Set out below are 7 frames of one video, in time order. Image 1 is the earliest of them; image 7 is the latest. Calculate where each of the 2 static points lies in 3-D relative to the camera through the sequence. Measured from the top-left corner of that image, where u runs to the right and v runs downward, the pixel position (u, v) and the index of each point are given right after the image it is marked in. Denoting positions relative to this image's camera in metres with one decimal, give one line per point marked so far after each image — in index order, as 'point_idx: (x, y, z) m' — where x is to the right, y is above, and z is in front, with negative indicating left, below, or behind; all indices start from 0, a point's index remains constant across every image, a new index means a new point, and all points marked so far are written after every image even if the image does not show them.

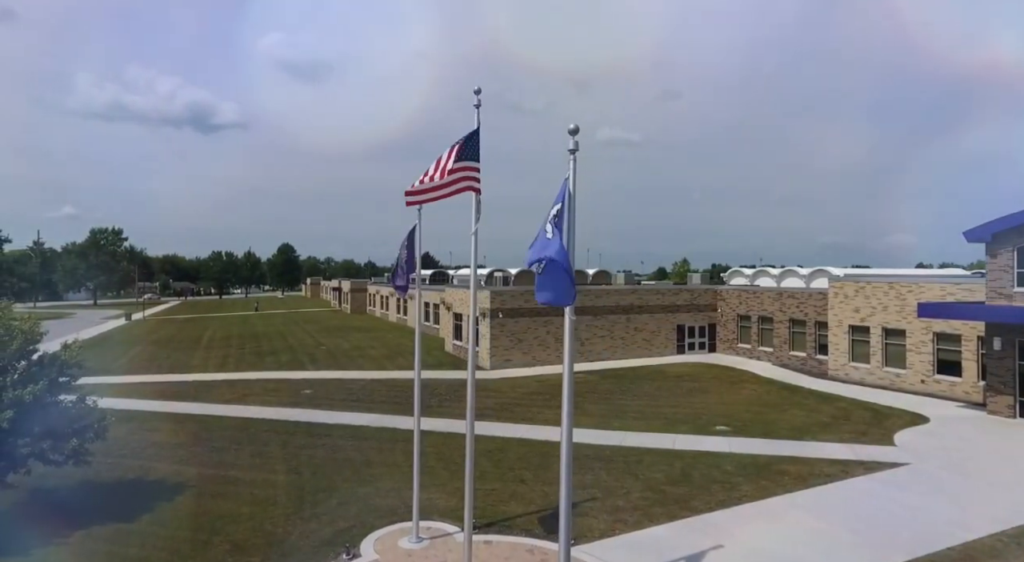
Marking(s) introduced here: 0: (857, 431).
0: (+9.3, -4.0, +17.9) m
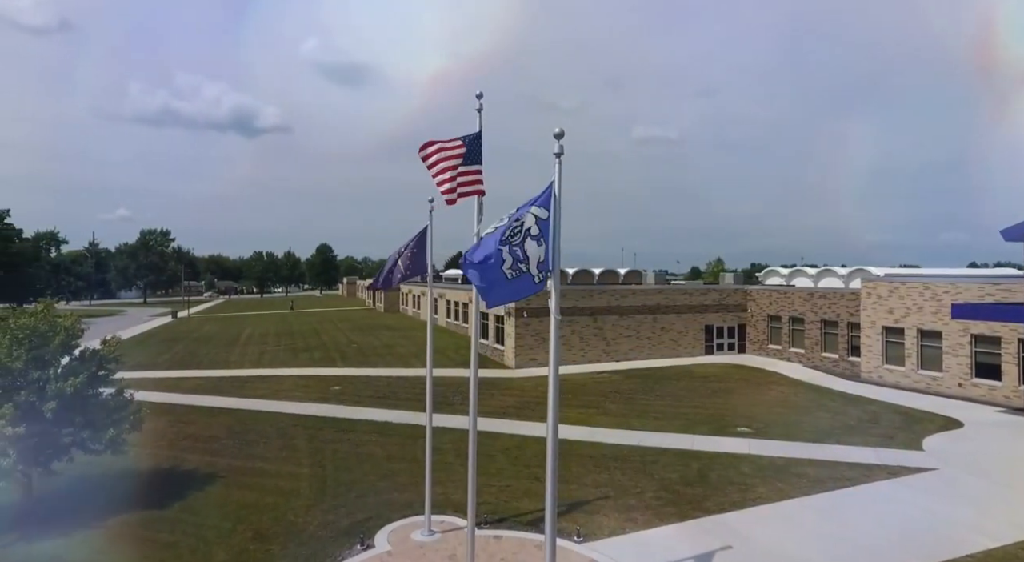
0: (+9.9, -4.1, +17.6) m
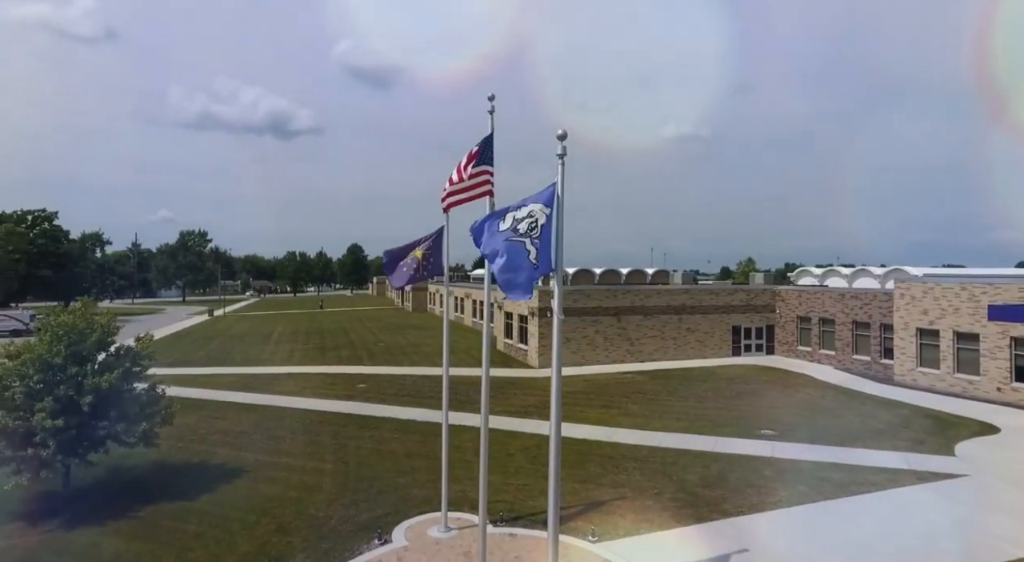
0: (+10.4, -4.1, +17.2) m
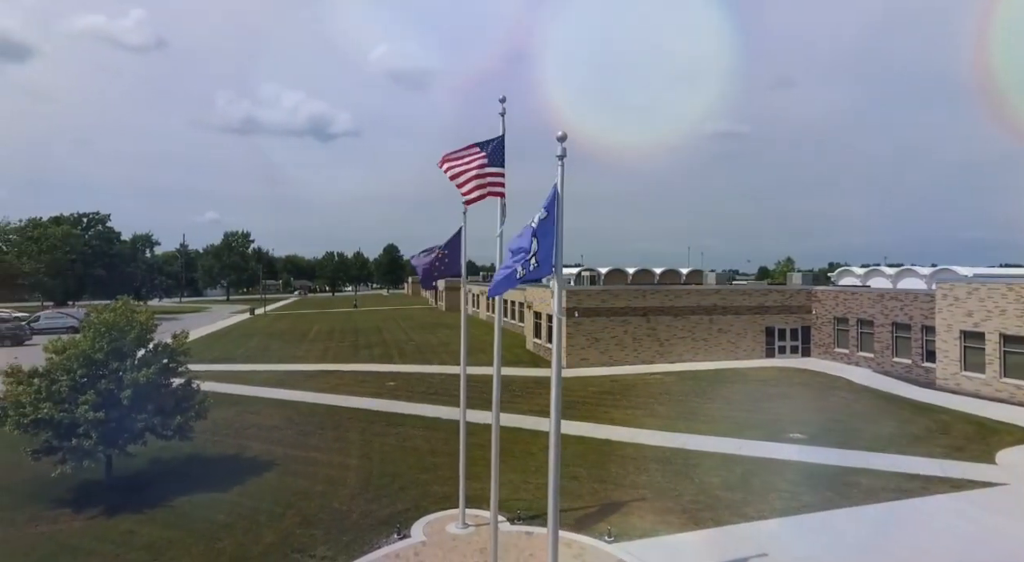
0: (+11.0, -4.1, +16.6) m
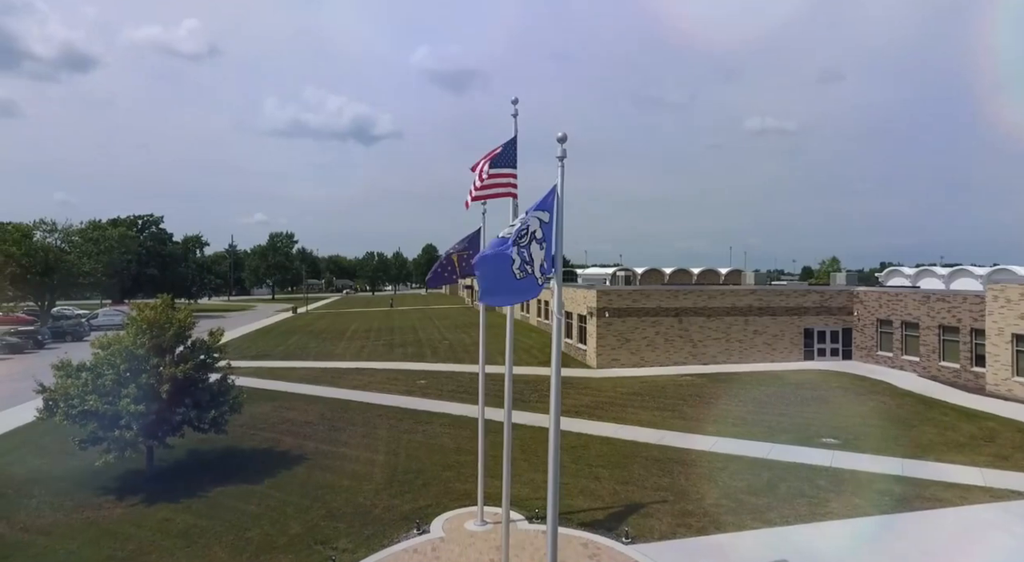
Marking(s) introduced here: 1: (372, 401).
0: (+11.6, -4.1, +15.9) m
1: (-4.2, -3.6, +20.0) m
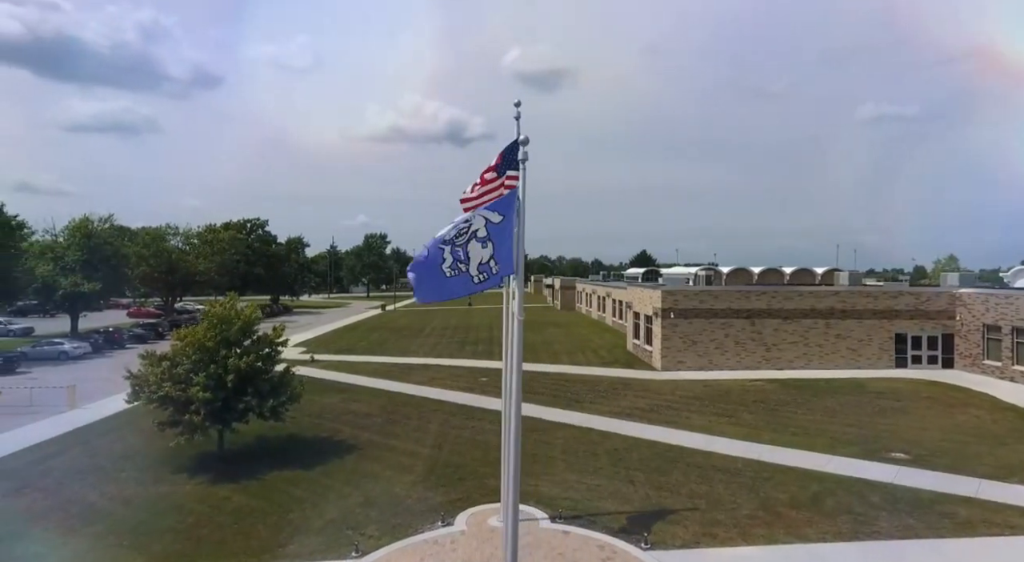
0: (+12.4, -4.2, +13.9) m
1: (-2.5, -3.6, +20.7) m
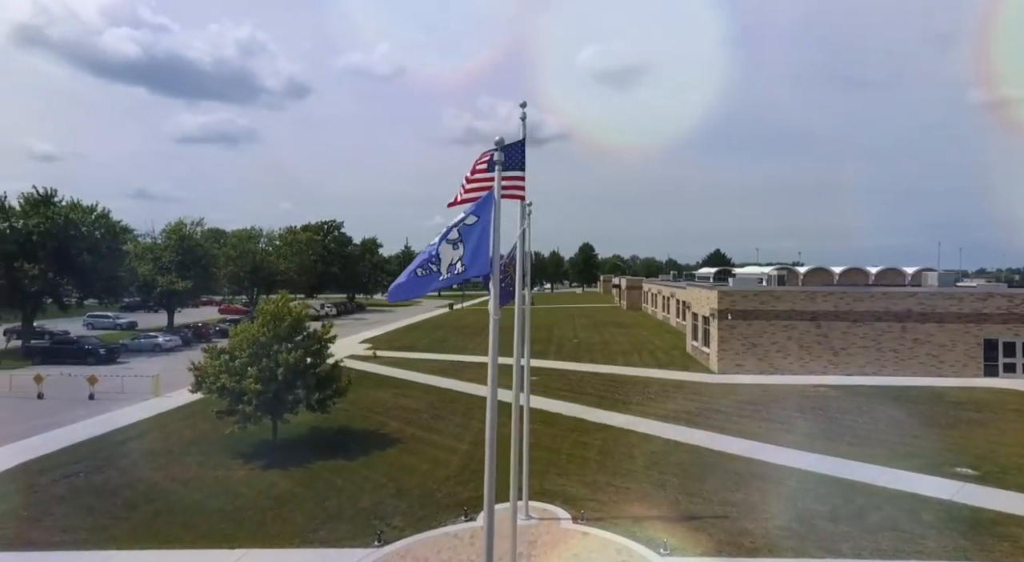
0: (+12.8, -4.1, +12.1) m
1: (-1.0, -3.5, +20.9) m
